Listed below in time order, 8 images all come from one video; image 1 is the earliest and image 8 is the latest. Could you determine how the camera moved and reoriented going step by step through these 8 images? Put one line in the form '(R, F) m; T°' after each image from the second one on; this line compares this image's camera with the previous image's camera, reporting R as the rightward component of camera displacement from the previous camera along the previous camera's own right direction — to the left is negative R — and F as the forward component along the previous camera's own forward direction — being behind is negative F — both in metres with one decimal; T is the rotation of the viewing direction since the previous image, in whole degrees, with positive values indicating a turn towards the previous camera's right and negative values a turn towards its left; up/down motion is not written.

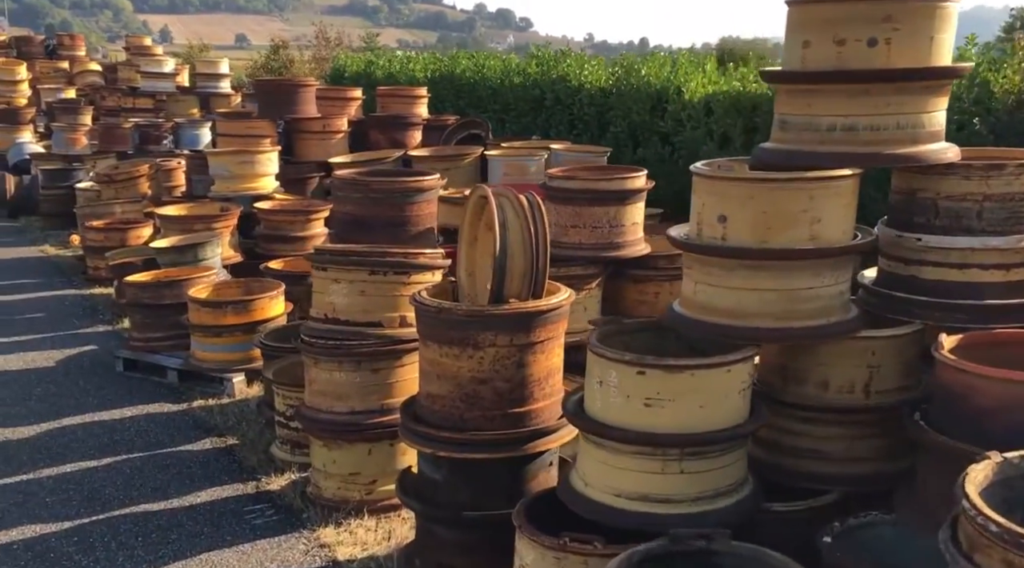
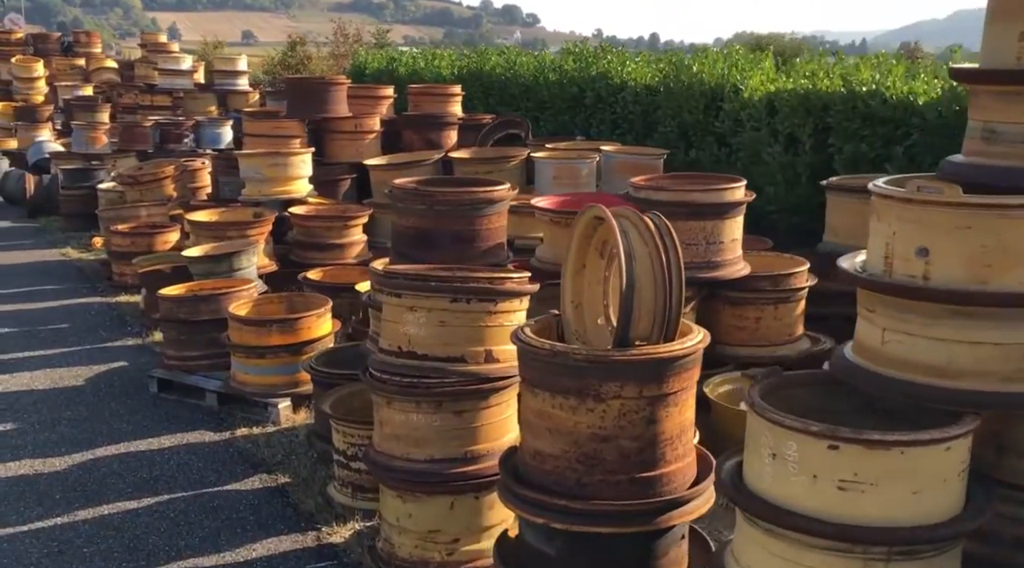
(-0.3, +0.6) m; -1°
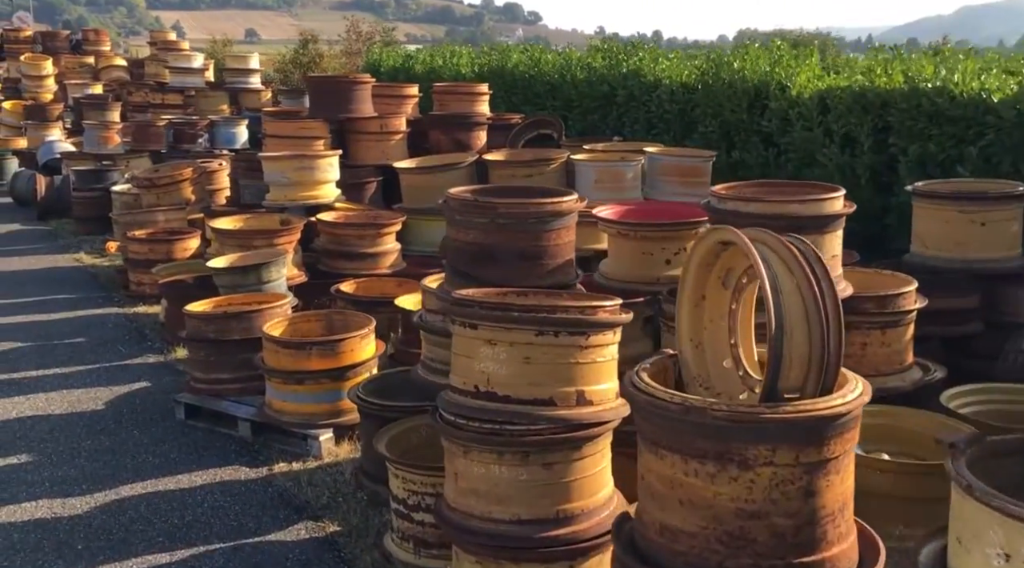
(-0.3, +0.5) m; 0°
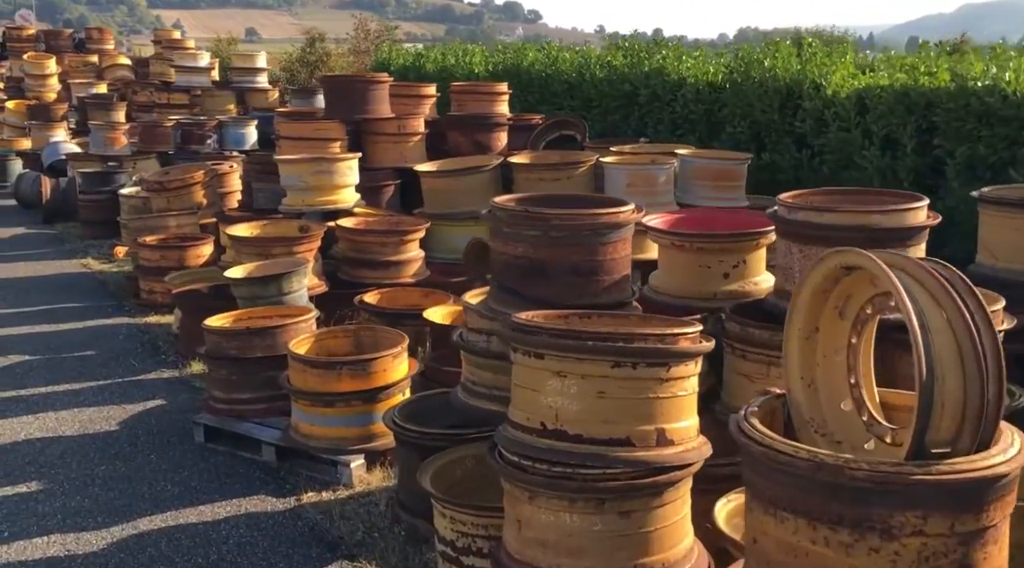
(-0.2, +0.4) m; 0°
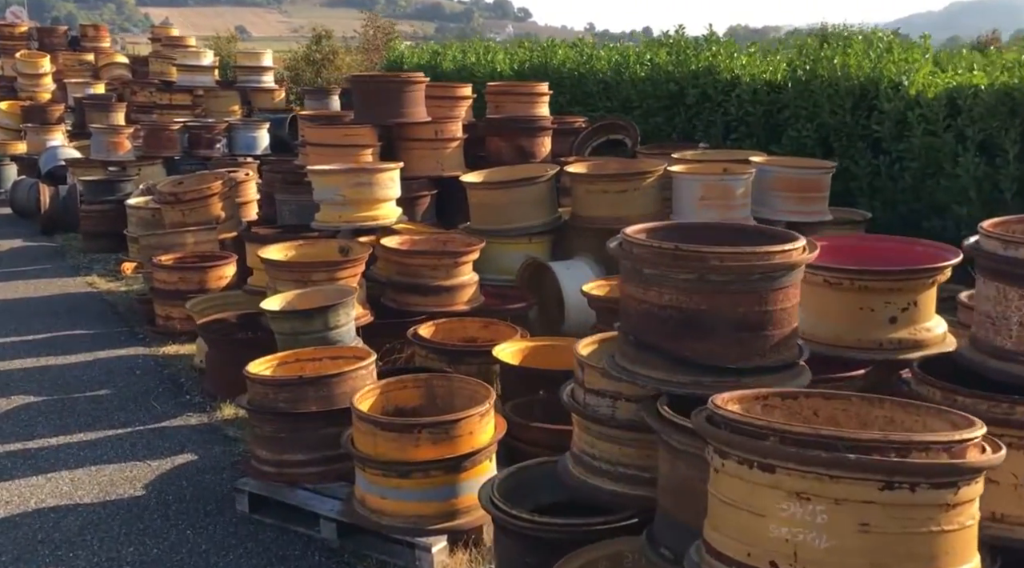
(-0.4, +0.9) m; 0°
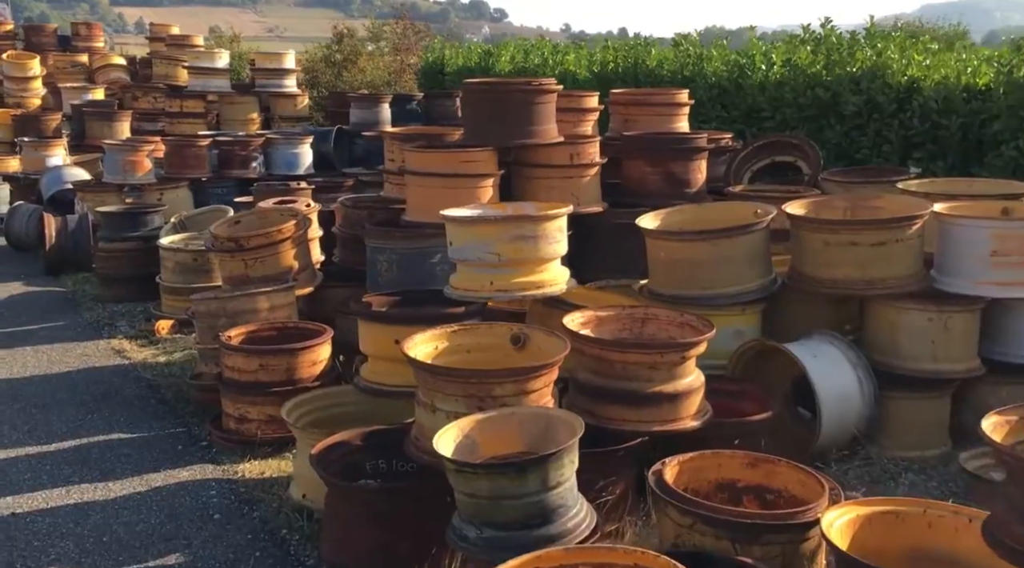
(-1.1, +2.1) m; +1°
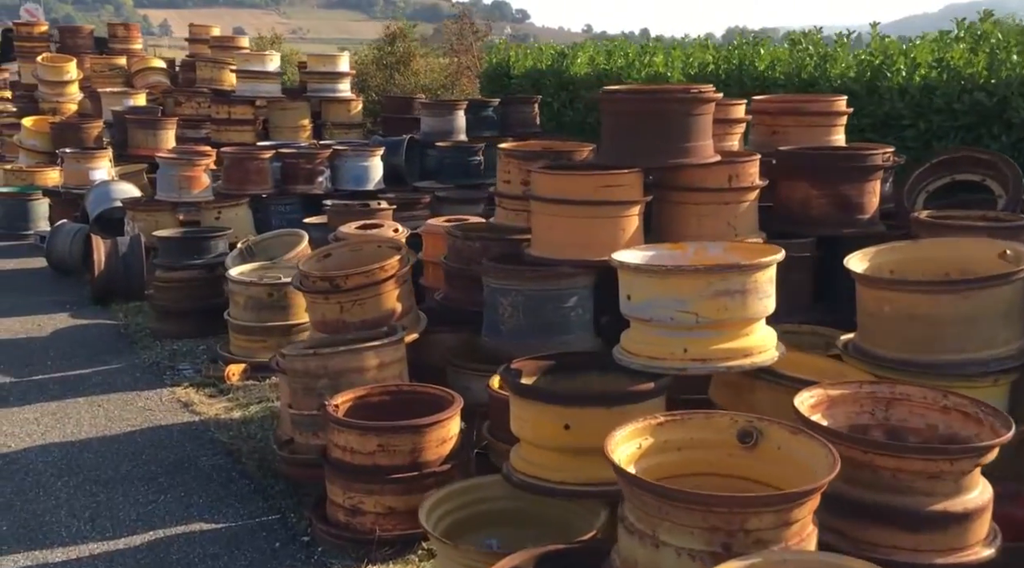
(-0.6, +1.2) m; -1°
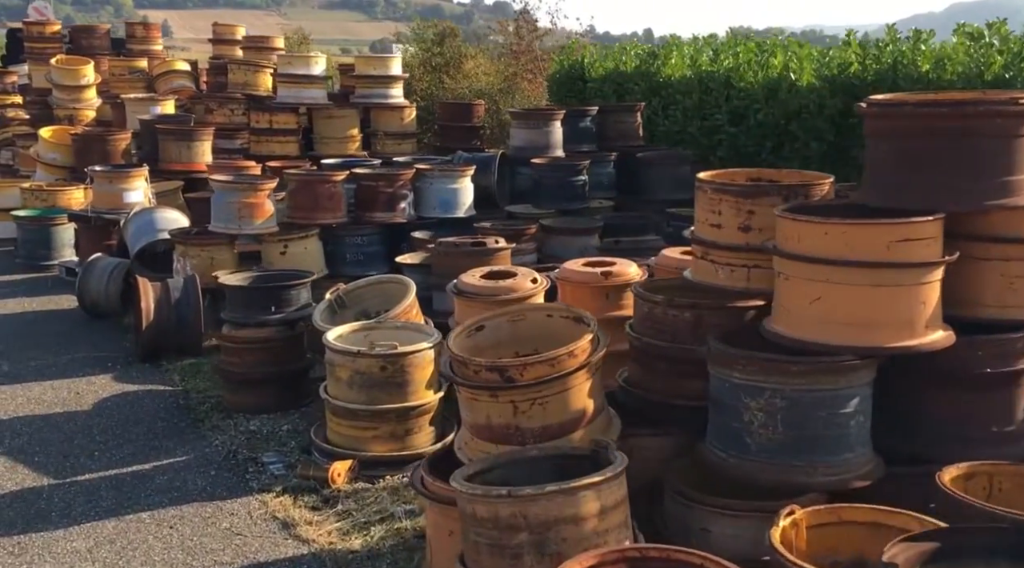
(-0.9, +1.7) m; 0°
